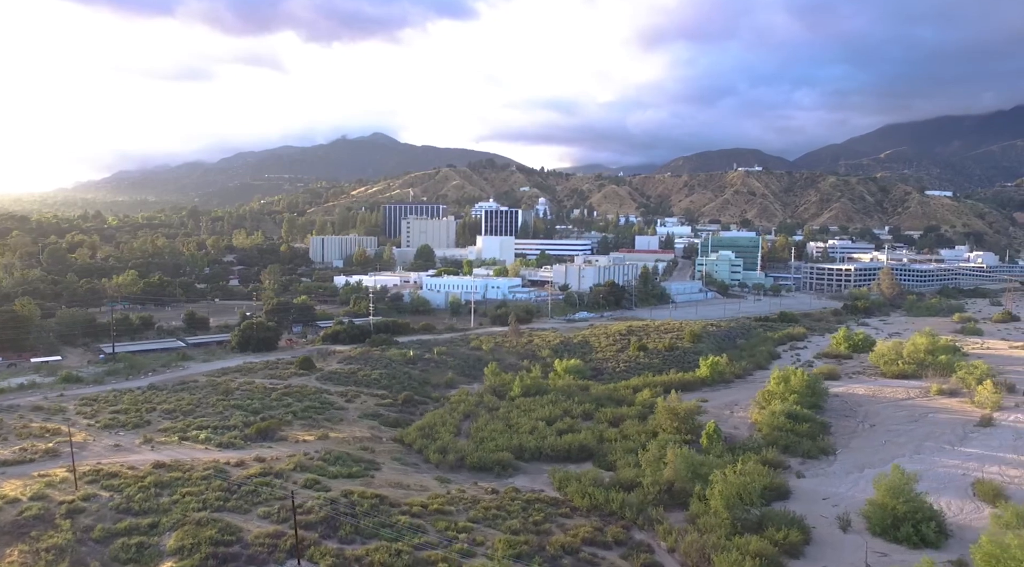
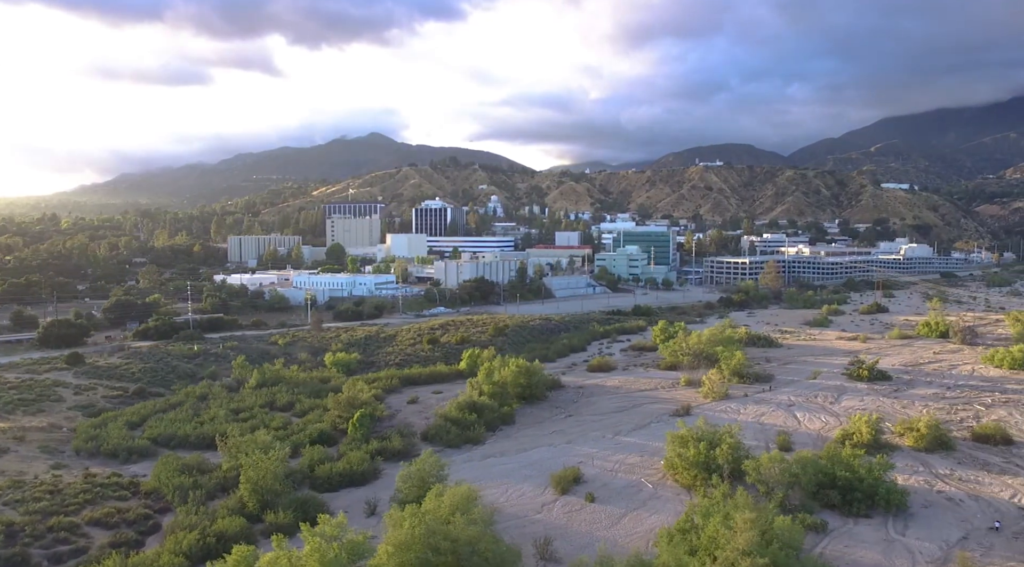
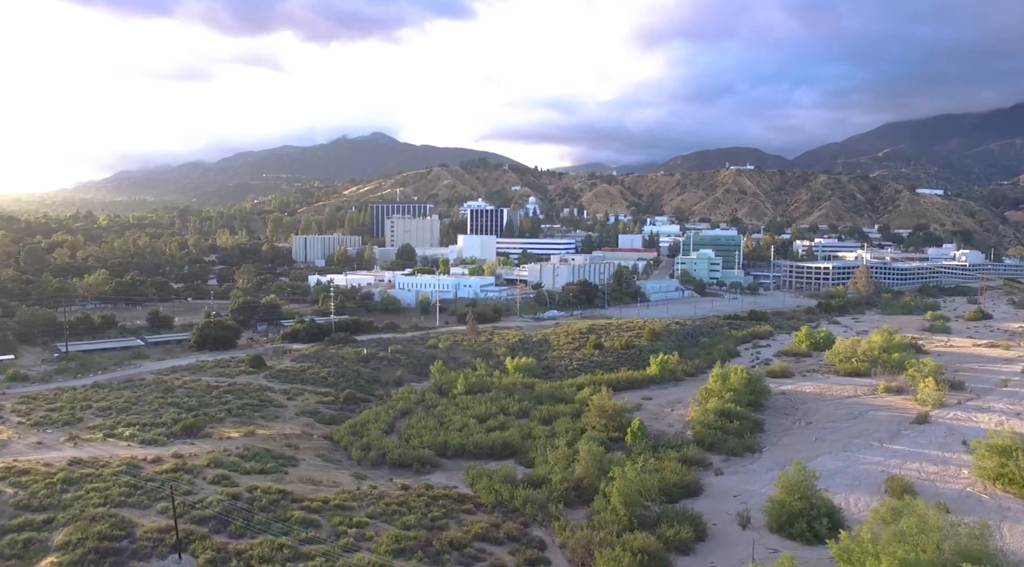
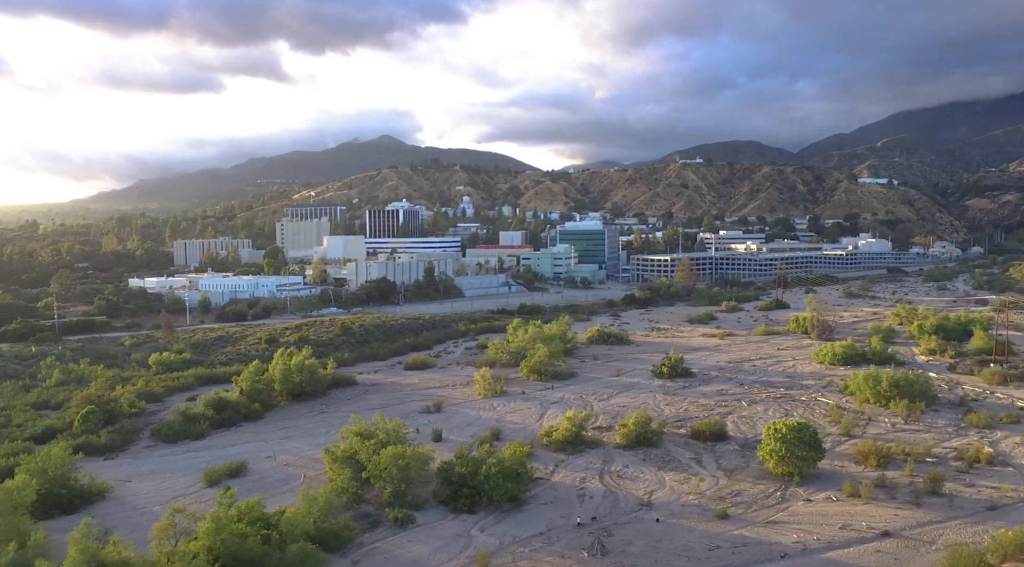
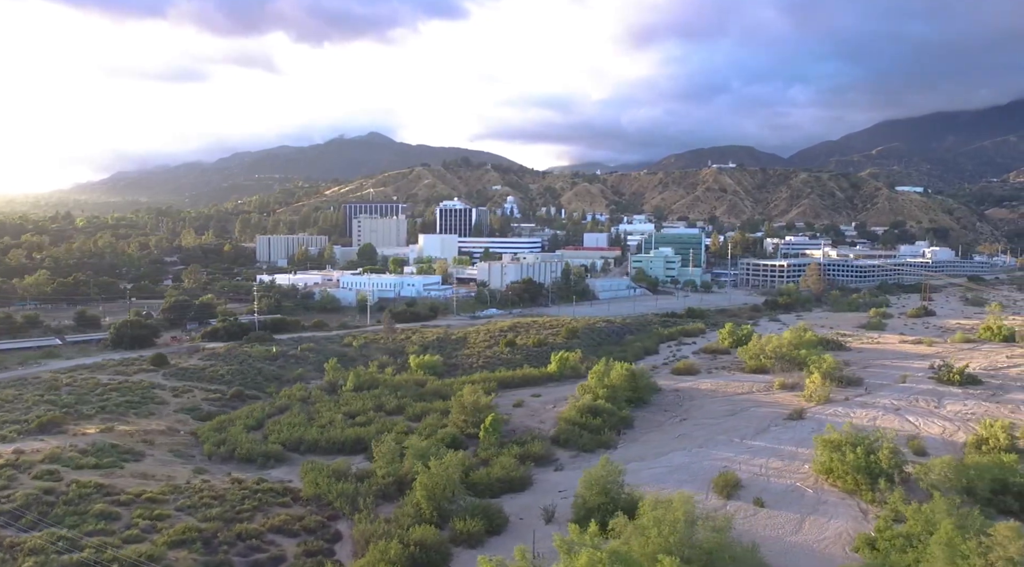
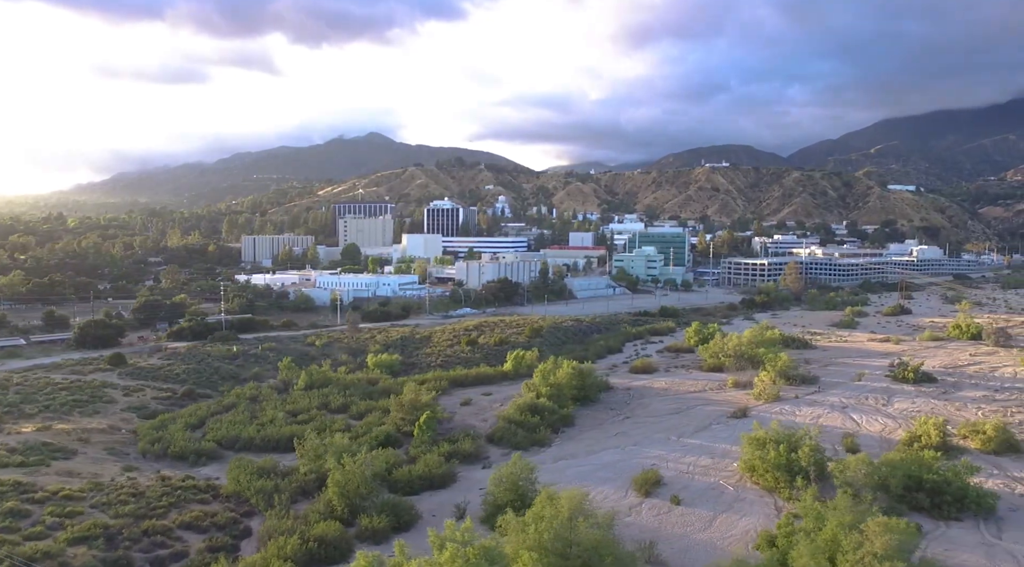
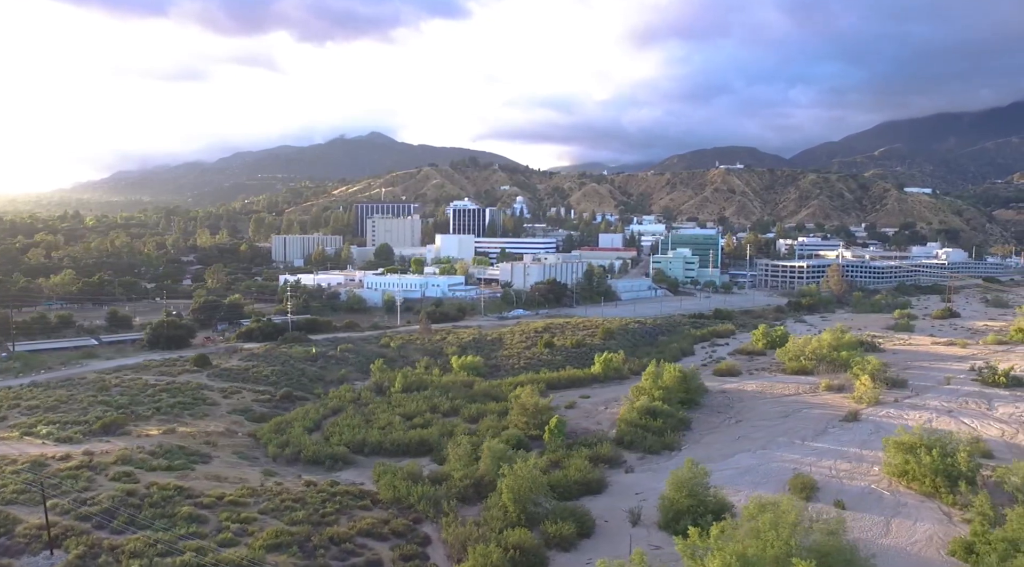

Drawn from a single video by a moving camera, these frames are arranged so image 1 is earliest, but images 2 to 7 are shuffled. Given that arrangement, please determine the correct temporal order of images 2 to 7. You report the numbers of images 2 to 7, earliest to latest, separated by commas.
3, 7, 5, 6, 2, 4
